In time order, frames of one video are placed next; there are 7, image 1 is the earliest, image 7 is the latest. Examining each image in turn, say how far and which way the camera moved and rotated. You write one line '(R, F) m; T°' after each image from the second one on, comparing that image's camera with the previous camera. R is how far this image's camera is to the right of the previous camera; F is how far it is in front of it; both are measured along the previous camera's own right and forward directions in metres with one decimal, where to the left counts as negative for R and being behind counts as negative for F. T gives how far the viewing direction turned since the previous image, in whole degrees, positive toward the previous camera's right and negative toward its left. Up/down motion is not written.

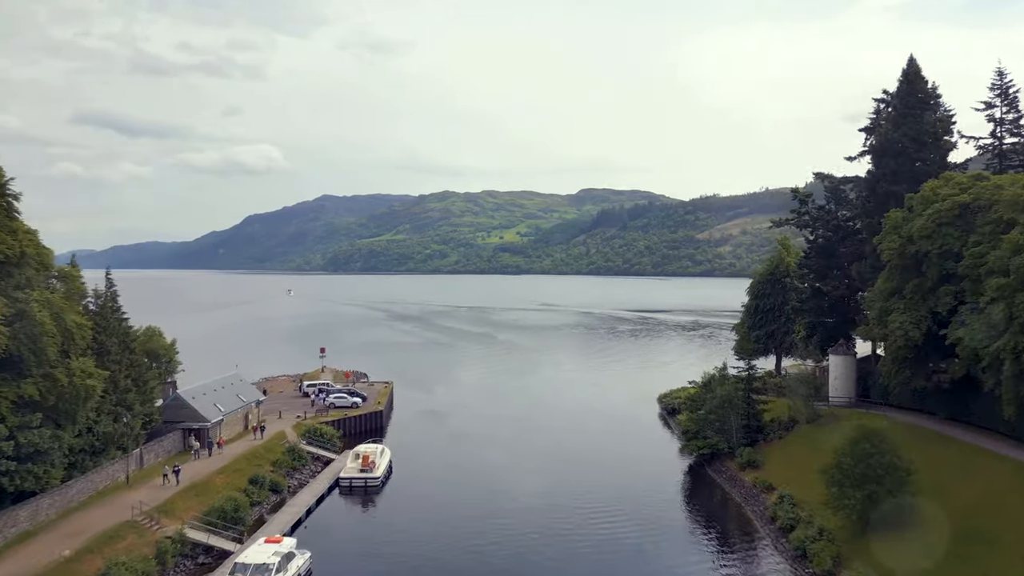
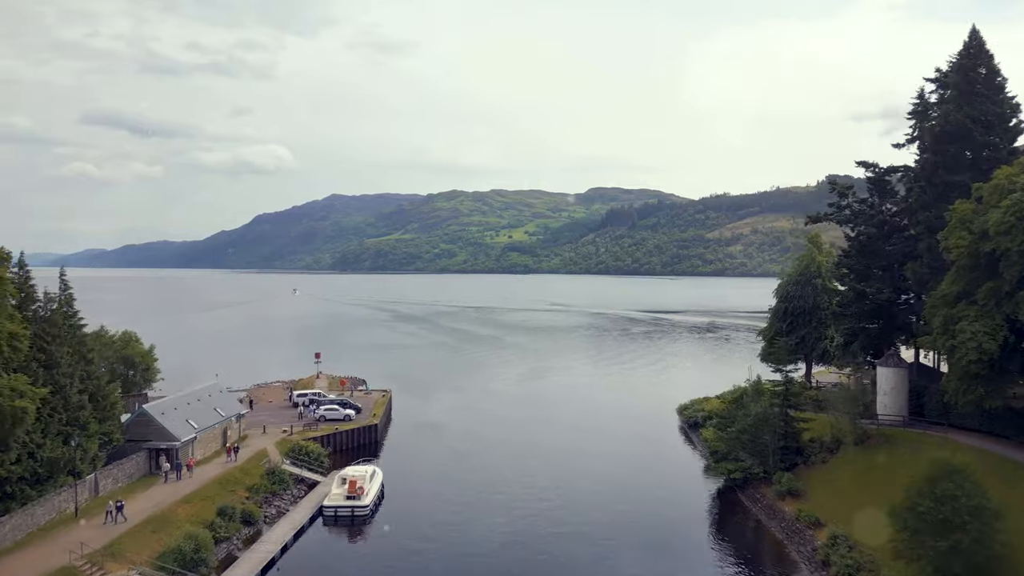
(+0.1, +5.2) m; -1°
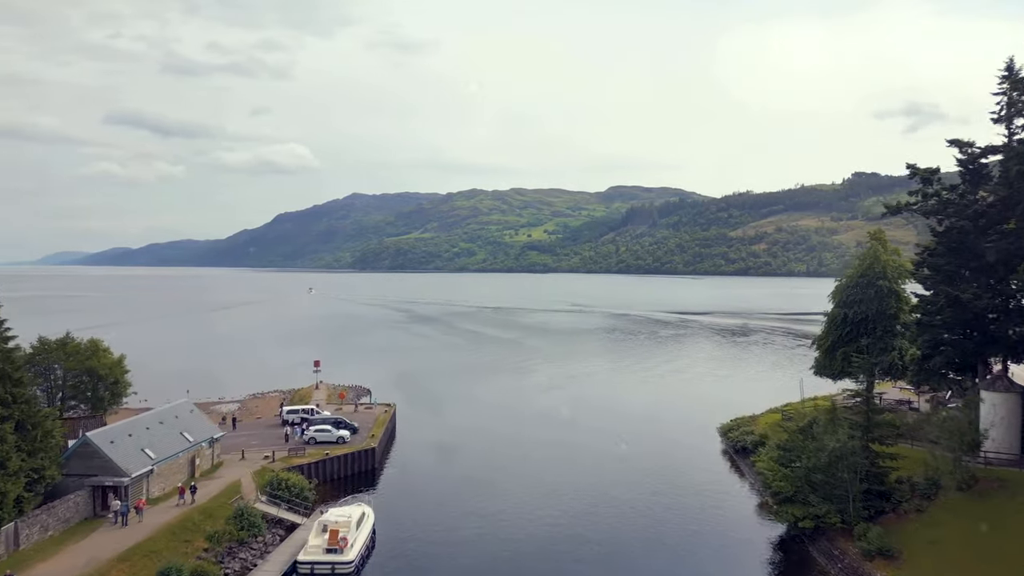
(0.0, +7.4) m; -2°
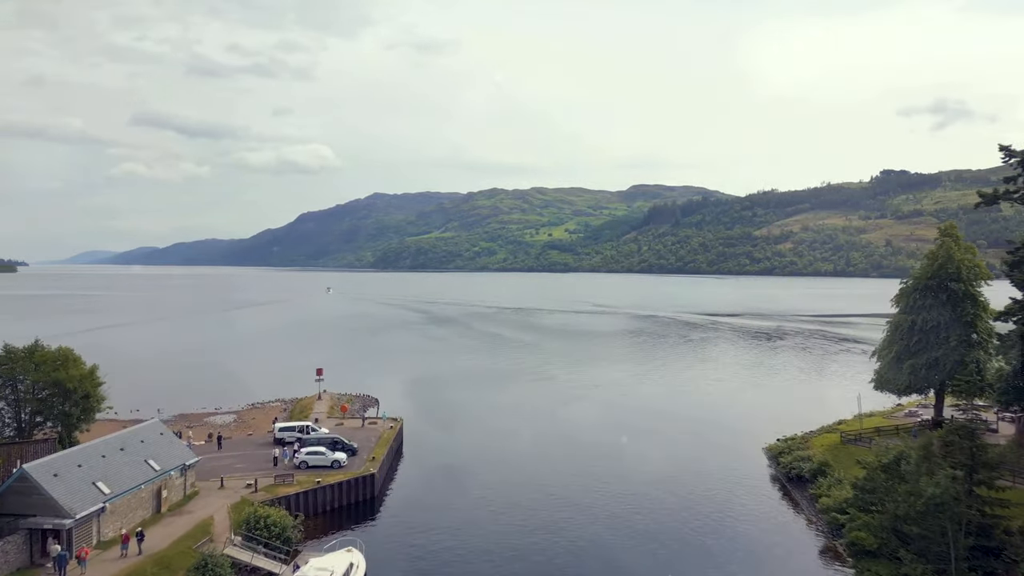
(+0.1, +6.1) m; -2°
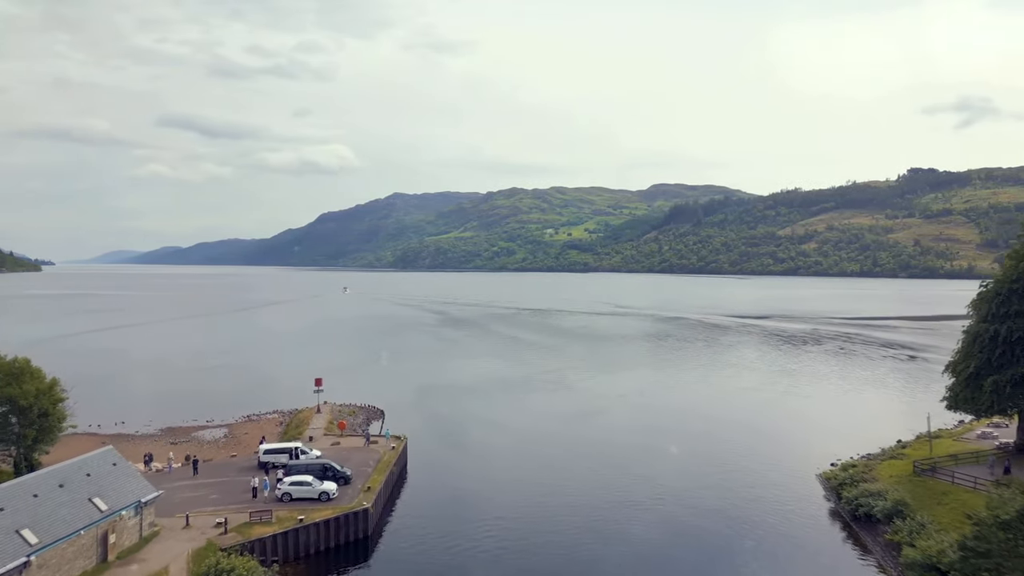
(+0.1, +6.0) m; -2°
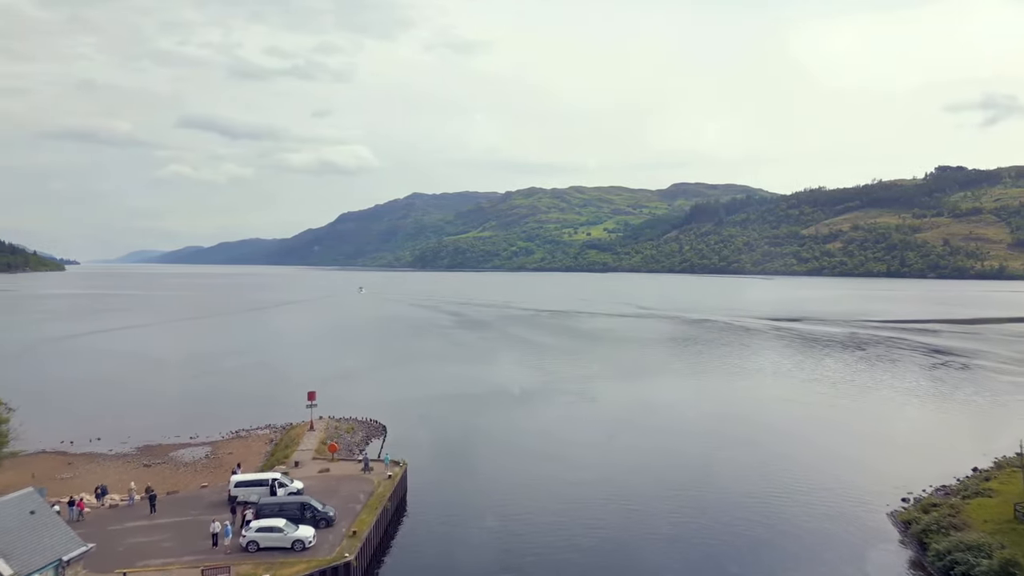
(+0.2, +6.4) m; -2°
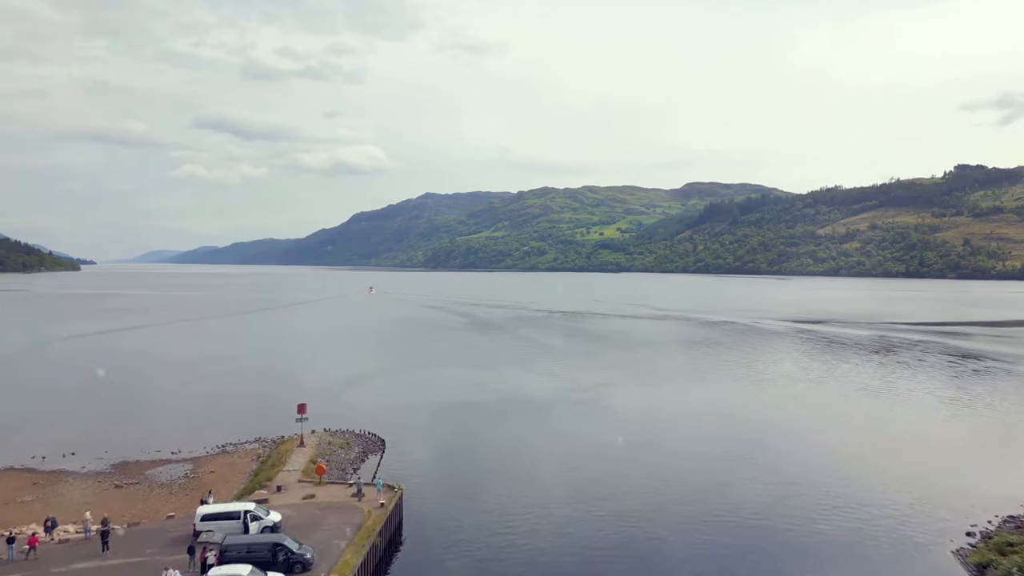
(+0.2, +4.7) m; -1°
